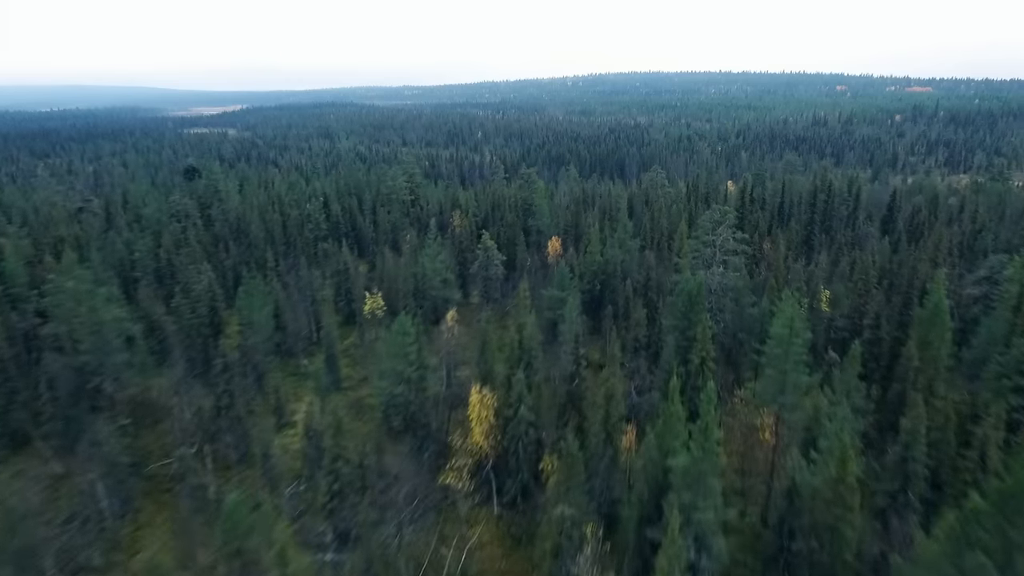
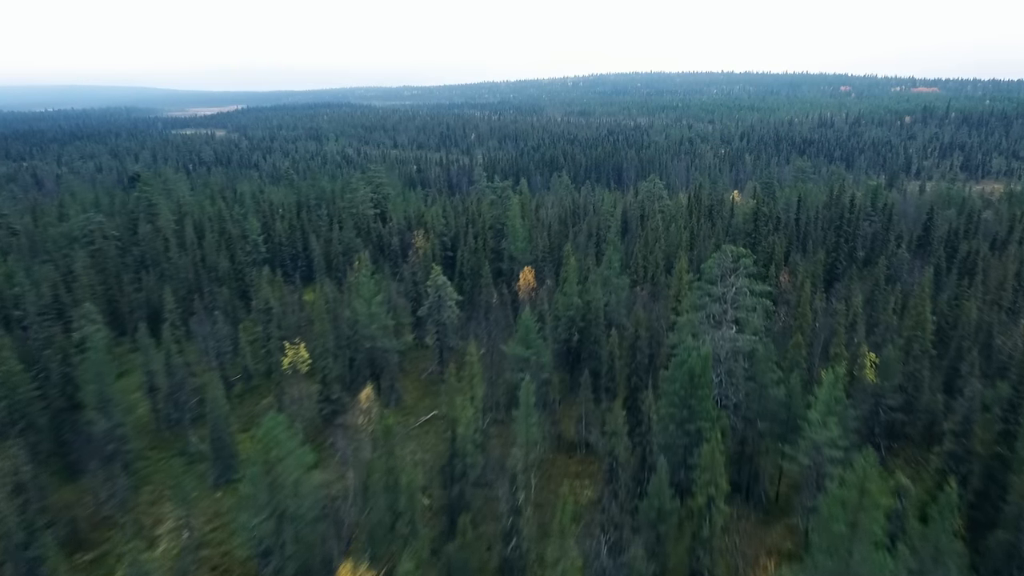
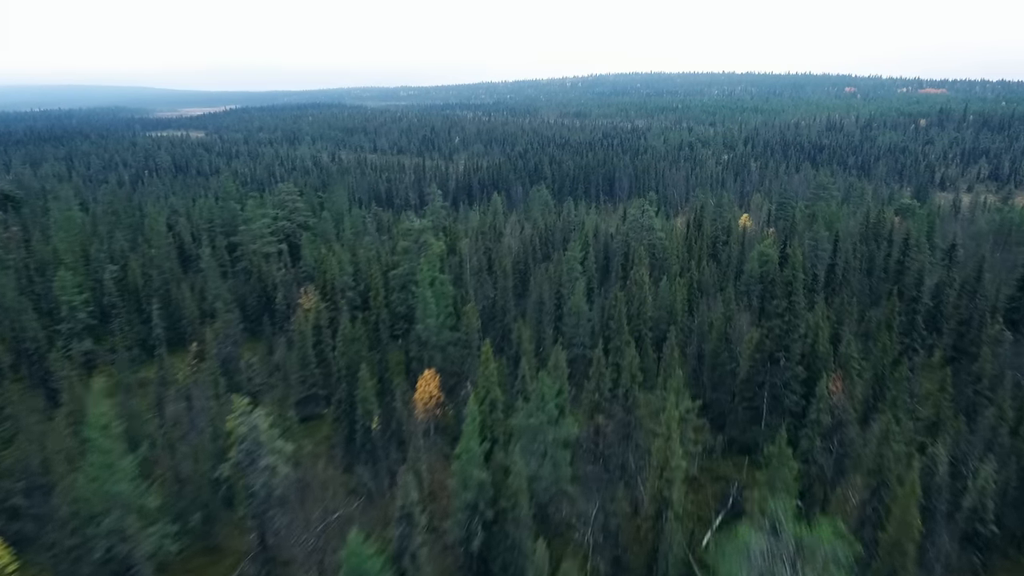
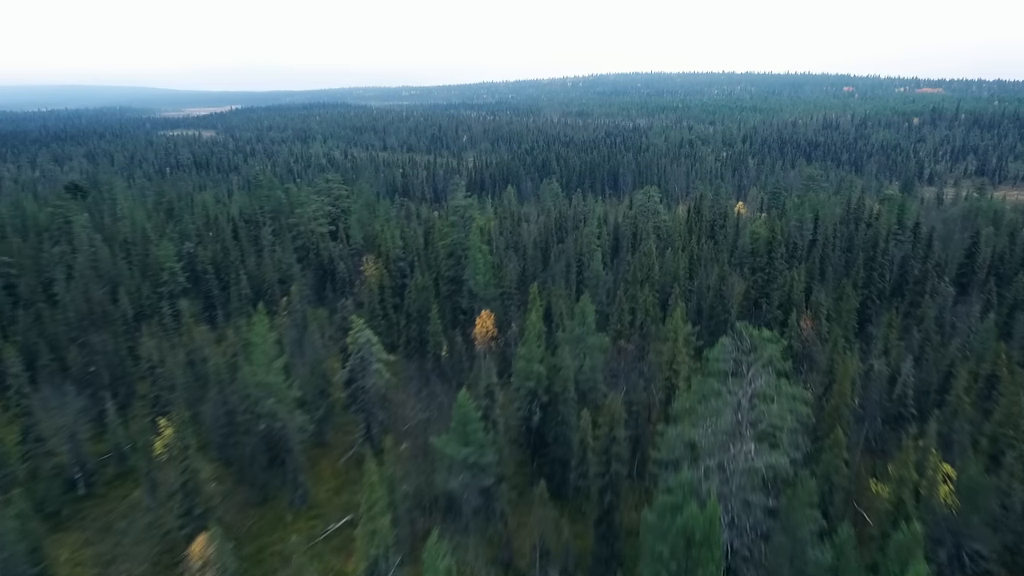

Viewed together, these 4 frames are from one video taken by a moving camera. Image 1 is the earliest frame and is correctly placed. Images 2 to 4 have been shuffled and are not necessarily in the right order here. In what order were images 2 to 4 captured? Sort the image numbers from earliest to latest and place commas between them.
2, 4, 3
